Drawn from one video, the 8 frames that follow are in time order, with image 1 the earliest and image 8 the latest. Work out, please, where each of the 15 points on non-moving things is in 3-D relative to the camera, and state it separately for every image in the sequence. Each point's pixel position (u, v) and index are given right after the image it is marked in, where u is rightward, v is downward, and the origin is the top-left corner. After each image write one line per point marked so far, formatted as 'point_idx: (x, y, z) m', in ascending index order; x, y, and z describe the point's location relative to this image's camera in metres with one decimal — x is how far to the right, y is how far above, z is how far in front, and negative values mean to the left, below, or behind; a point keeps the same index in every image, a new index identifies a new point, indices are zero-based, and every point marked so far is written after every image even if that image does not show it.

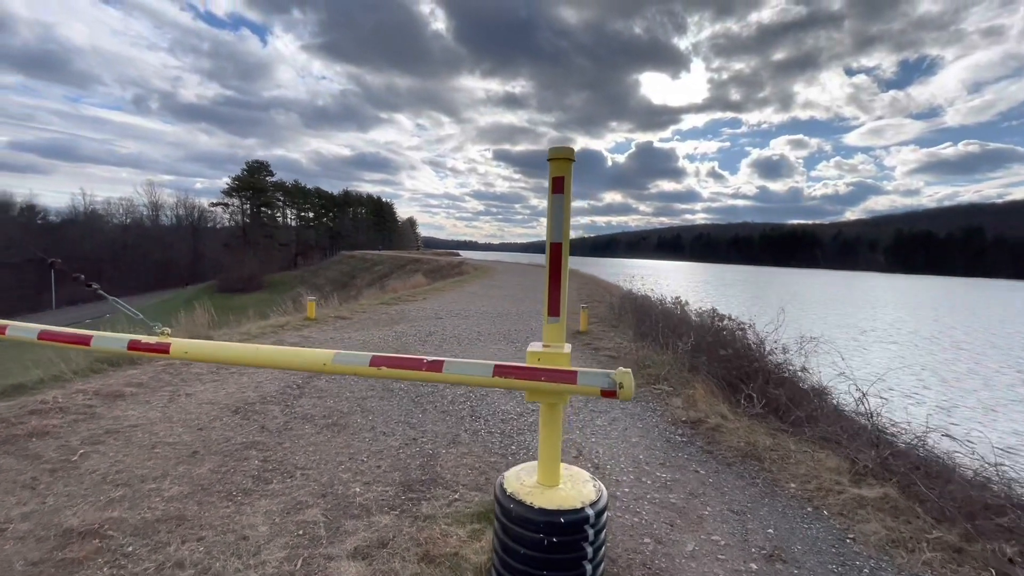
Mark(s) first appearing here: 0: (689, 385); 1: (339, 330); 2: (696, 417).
0: (+3.0, -1.6, +8.0) m
1: (-4.3, -1.1, +11.9) m
2: (+2.6, -1.8, +6.7) m
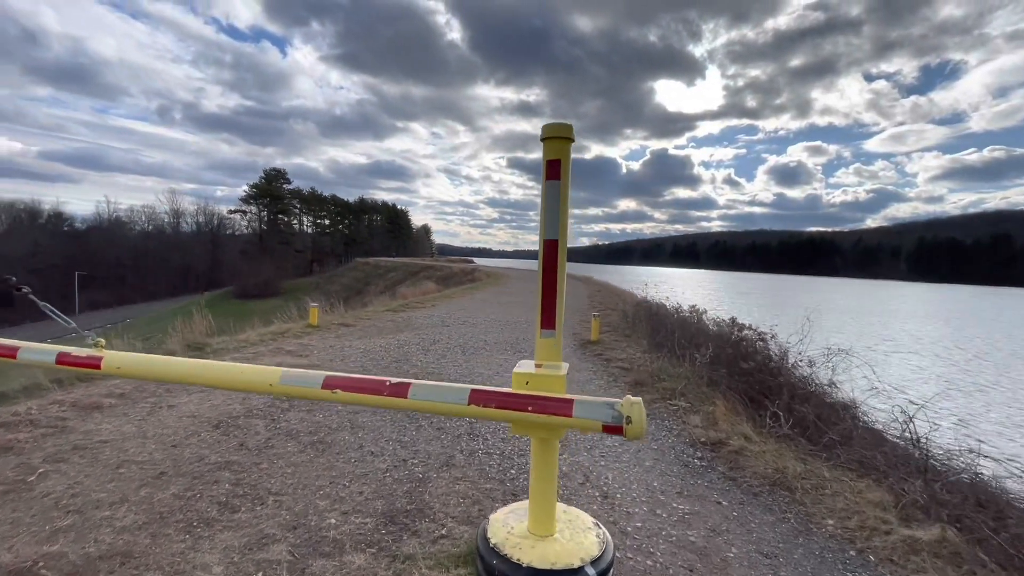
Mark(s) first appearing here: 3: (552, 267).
0: (+3.0, -1.8, +7.3) m
1: (-4.2, -1.2, +11.5) m
2: (+2.6, -1.9, +6.1) m
3: (+0.2, +0.1, +2.4) m
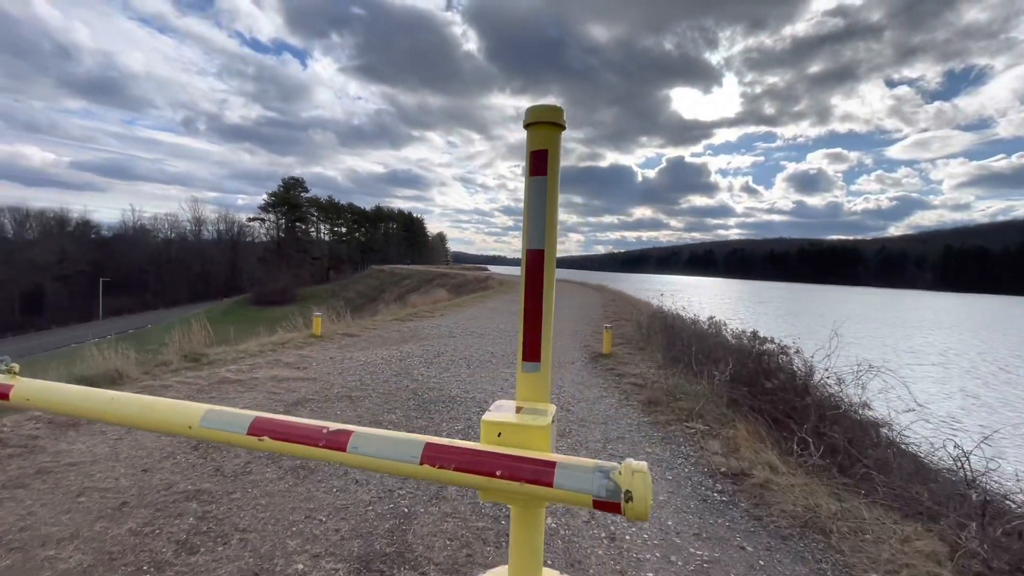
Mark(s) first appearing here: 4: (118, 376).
0: (+3.1, -1.9, +6.7) m
1: (-4.0, -1.4, +11.1) m
2: (+2.6, -2.1, +5.5) m
3: (+0.1, 0.0, +1.9) m
4: (-6.7, -1.5, +8.1) m
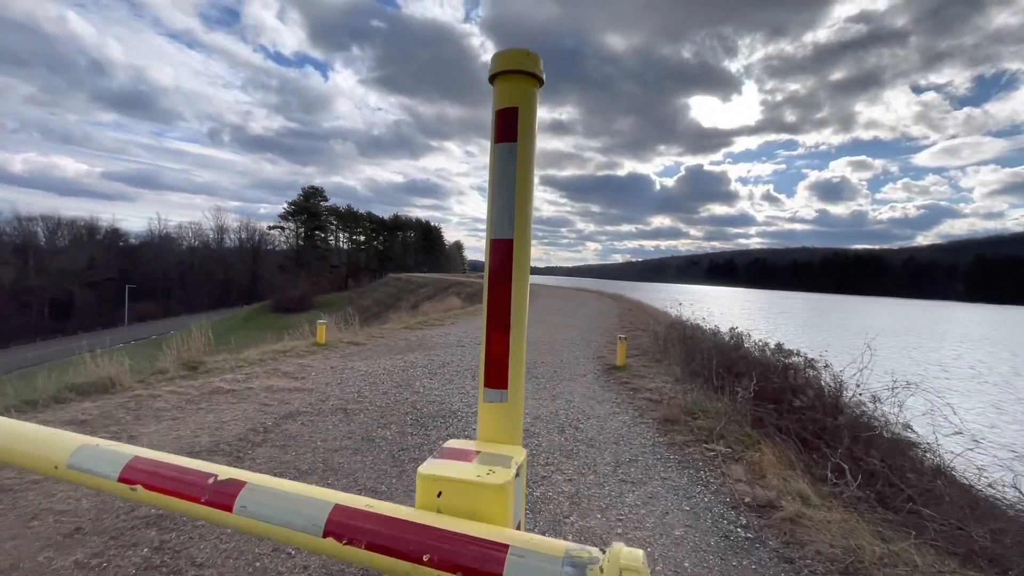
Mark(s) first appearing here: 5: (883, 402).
0: (+3.1, -2.1, +6.1) m
1: (-3.8, -1.6, +10.7) m
2: (+2.6, -2.2, +4.9) m
3: (0.0, 0.0, +1.4) m
4: (-6.7, -1.6, +7.9) m
5: (+6.3, -1.9, +8.0) m
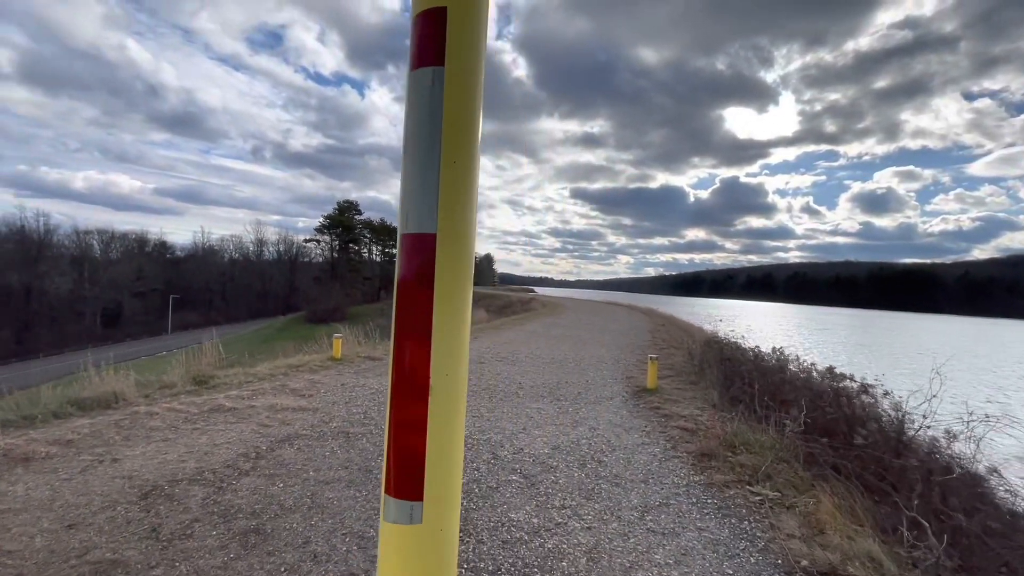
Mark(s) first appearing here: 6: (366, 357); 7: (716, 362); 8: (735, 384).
0: (+3.3, -2.3, +5.2) m
1: (-3.3, -1.9, +10.3) m
2: (+2.7, -2.3, +4.0) m
3: (-0.2, 0.0, +0.8) m
4: (-6.4, -1.8, +7.6) m
5: (+6.5, -2.2, +6.9) m
6: (-3.8, -1.8, +12.3) m
7: (+4.7, -1.7, +10.9) m
8: (+4.4, -1.9, +9.4) m
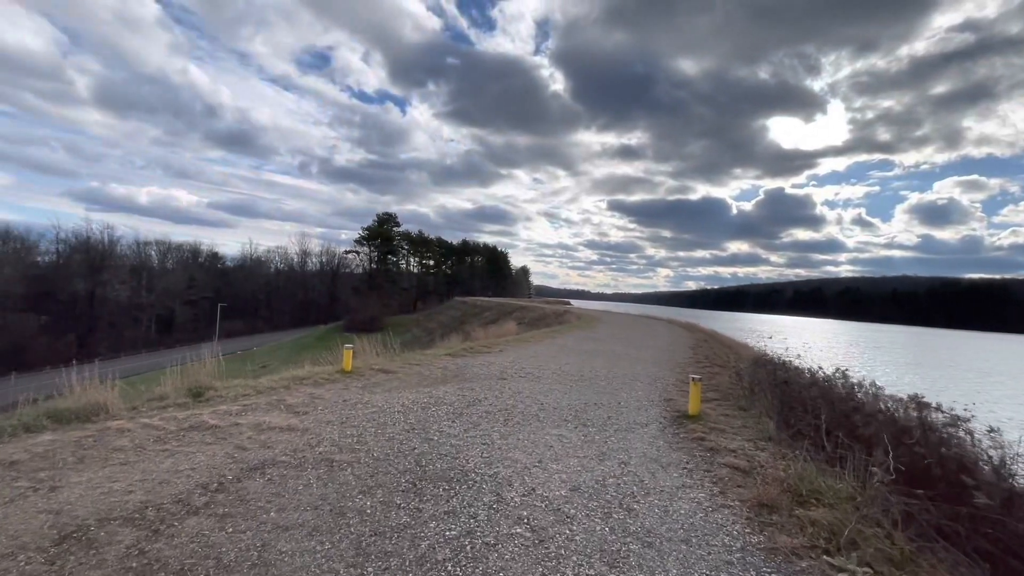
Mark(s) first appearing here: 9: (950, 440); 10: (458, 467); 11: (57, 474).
0: (+3.3, -2.3, +3.9) m
1: (-2.9, -2.0, +9.4) m
2: (+2.6, -2.3, +2.7) m
3: (-0.4, 0.0, -0.2) m
4: (-6.2, -1.8, +7.0) m
5: (+6.7, -2.3, +5.3) m
6: (-3.2, -2.0, +11.5) m
7: (+5.1, -1.9, +9.4) m
8: (+4.7, -2.1, +8.0) m
9: (+5.9, -2.1, +6.4) m
10: (-0.7, -2.2, +5.8) m
11: (-4.7, -1.9, +4.9) m
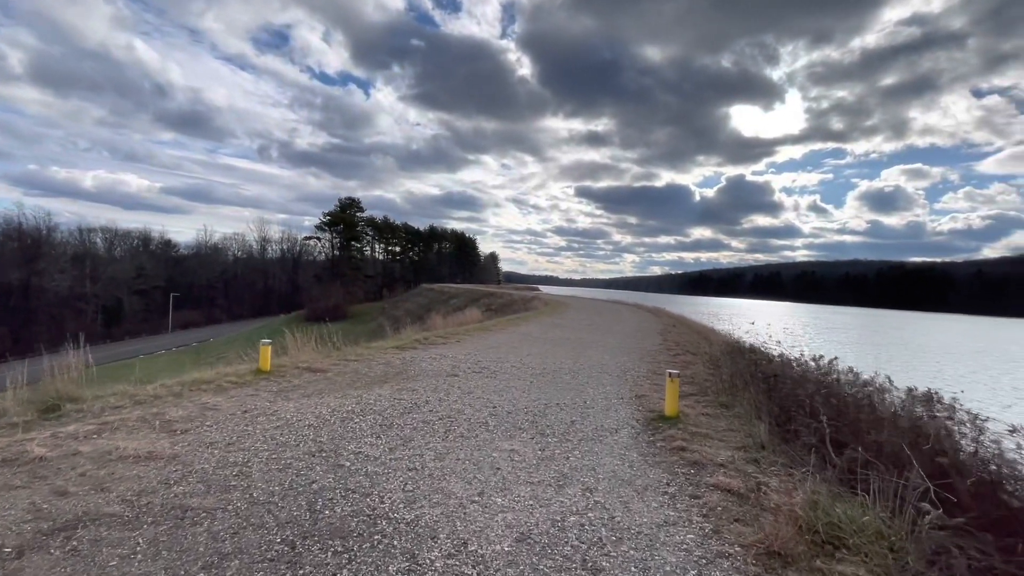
0: (+2.7, -2.1, +2.6) m
1: (-3.8, -1.7, +7.8) m
2: (+2.1, -2.2, +1.4) m
3: (-0.7, +0.1, -1.8) m
4: (-6.9, -1.6, +5.1) m
5: (+6.1, -2.1, +4.3) m
6: (-4.3, -1.7, +9.8) m
7: (+4.2, -1.6, +8.2) m
8: (+3.9, -1.8, +6.8) m
9: (+5.2, -1.8, +5.4) m
10: (-1.3, -2.0, +4.3) m
11: (-5.2, -1.8, +3.1) m
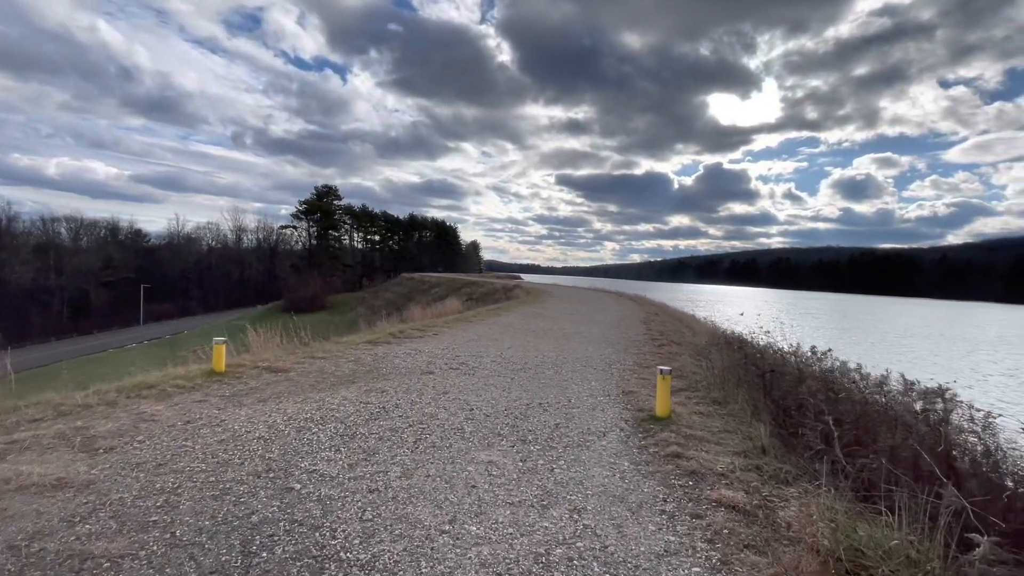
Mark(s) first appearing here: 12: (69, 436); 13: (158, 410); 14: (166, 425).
0: (+2.6, -2.1, +2.1) m
1: (-4.1, -1.6, +7.0) m
2: (+2.1, -2.2, +0.9) m
3: (-0.7, 0.0, -2.5) m
4: (-7.1, -1.6, +4.2) m
5: (+5.9, -2.0, +3.9) m
6: (-4.7, -1.5, +8.9) m
7: (+3.9, -1.4, +7.7) m
8: (+3.7, -1.6, +6.3) m
9: (+5.0, -1.7, +4.9) m
10: (-1.5, -1.9, +3.6) m
11: (-5.4, -1.8, +2.2) m
12: (-5.0, -1.7, +5.4) m
13: (-4.8, -1.6, +6.4) m
14: (-4.3, -1.7, +5.9) m
